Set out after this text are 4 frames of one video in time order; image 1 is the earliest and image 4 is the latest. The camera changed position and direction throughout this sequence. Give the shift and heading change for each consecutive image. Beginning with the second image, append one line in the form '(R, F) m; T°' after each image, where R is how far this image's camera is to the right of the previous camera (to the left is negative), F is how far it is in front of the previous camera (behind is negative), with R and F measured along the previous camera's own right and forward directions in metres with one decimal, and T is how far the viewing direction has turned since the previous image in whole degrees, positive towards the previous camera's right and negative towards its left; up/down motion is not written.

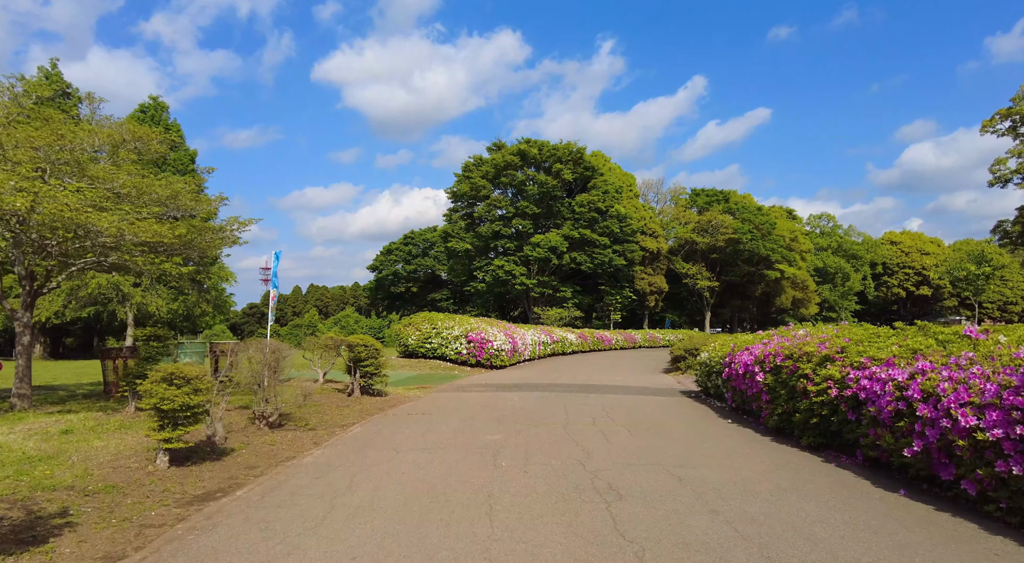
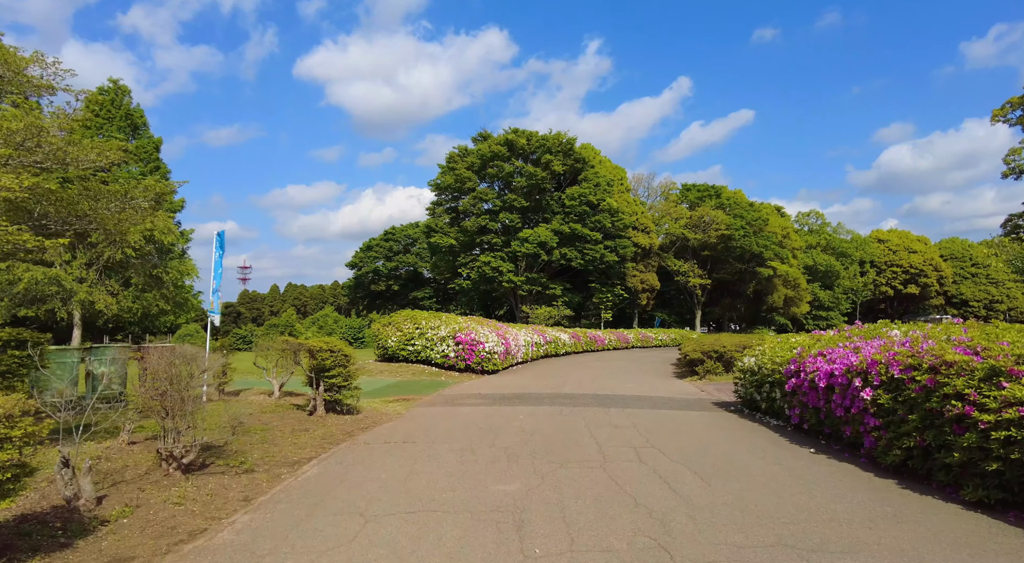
(-0.4, +2.3) m; +2°
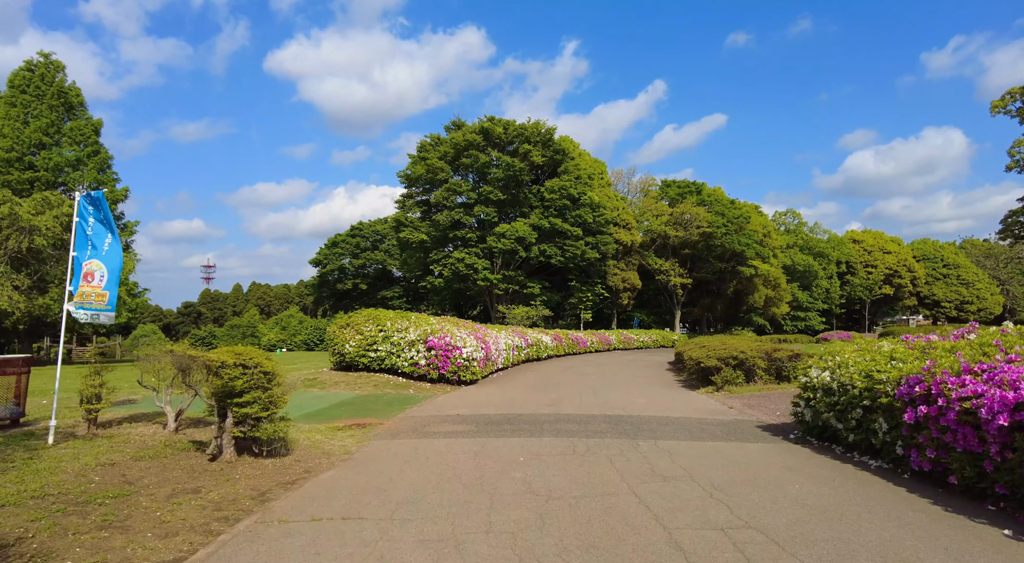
(-0.3, +2.7) m; +3°
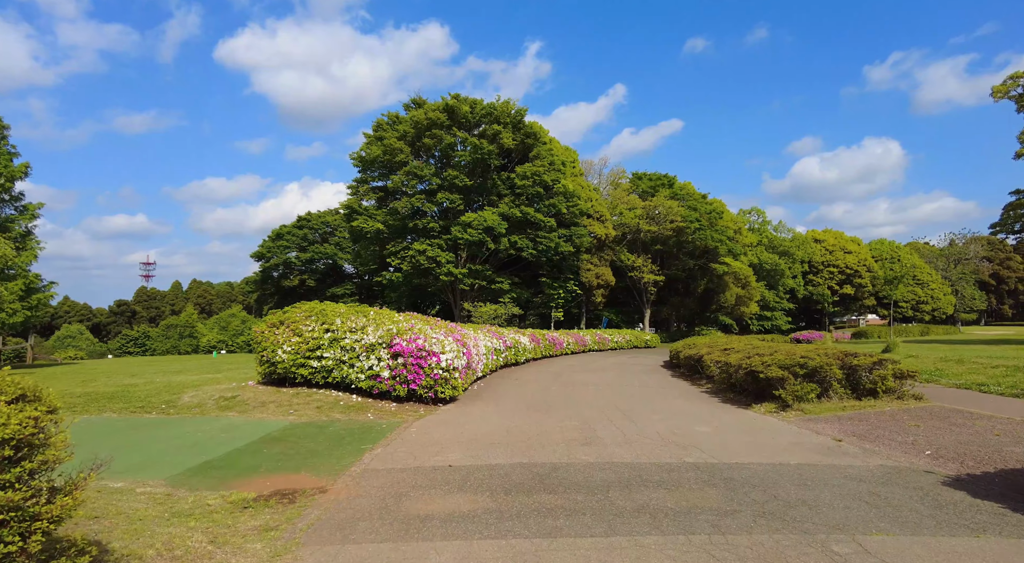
(-0.8, +3.9) m; +4°
